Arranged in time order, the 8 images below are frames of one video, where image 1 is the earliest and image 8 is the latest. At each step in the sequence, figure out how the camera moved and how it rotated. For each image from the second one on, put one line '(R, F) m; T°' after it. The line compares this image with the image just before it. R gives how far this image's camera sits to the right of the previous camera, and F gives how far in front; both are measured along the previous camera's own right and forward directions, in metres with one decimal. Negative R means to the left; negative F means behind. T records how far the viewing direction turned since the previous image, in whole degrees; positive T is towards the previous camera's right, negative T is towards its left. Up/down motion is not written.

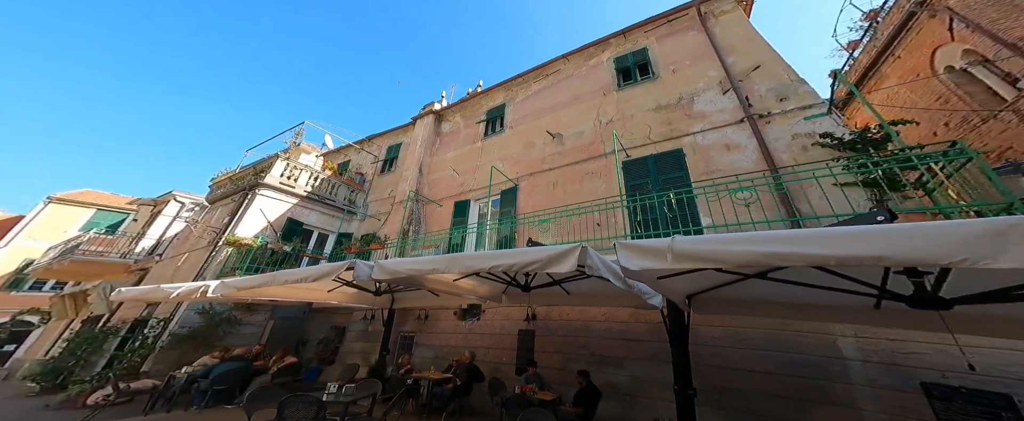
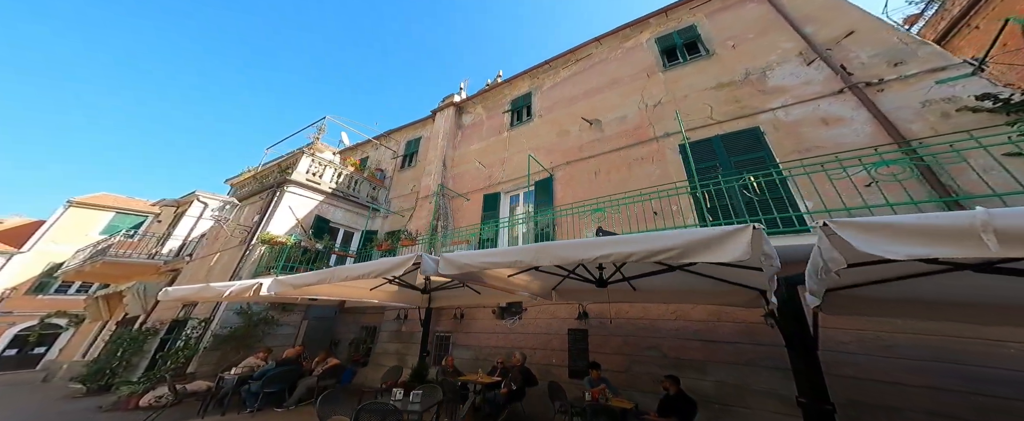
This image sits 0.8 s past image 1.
(-0.3, +0.1) m; -3°
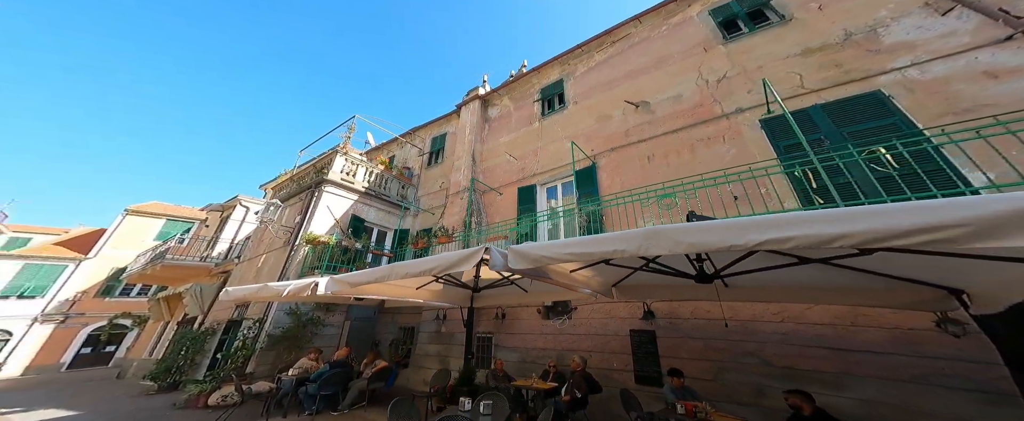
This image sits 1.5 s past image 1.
(-0.2, +0.1) m; -4°
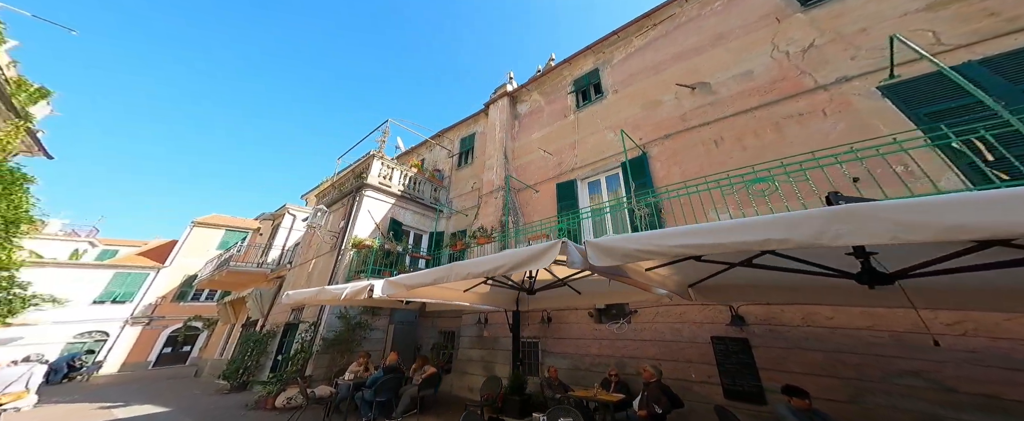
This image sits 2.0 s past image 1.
(-0.2, +0.1) m; -5°
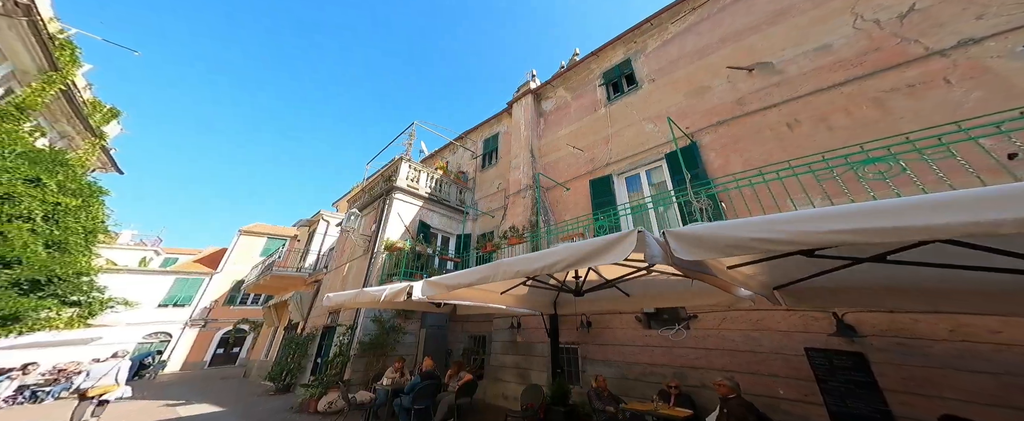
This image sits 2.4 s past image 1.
(-0.1, +0.2) m; -5°
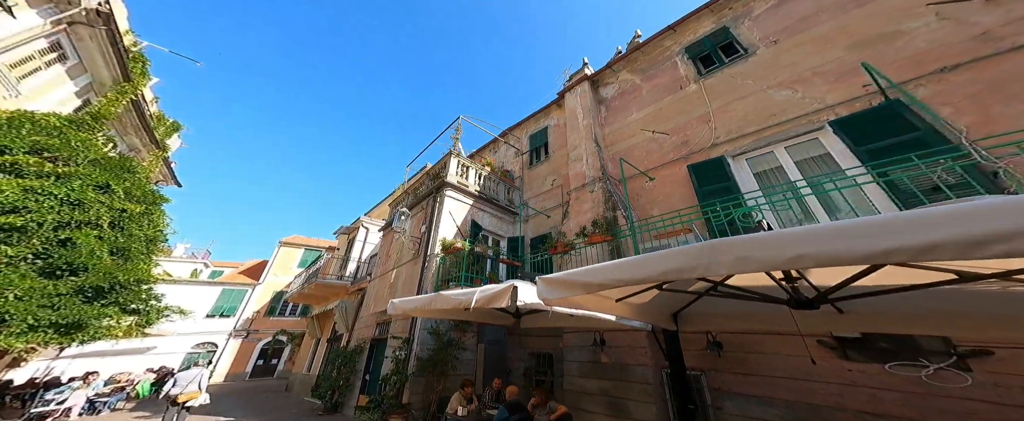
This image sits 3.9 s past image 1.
(-0.8, +0.6) m; -4°
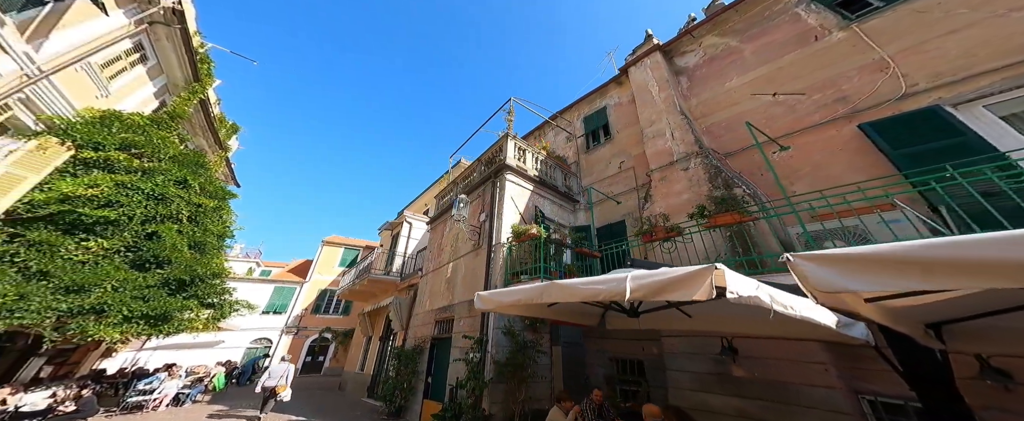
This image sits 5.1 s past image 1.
(-1.0, +0.5) m; -5°
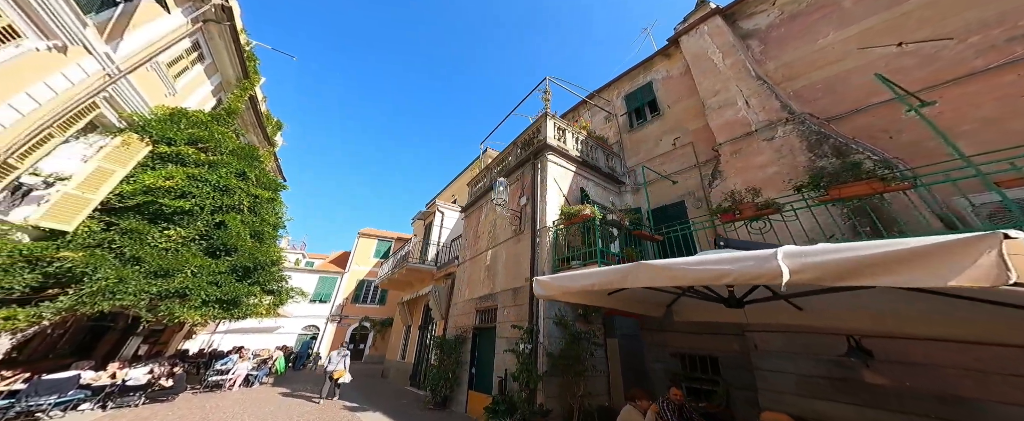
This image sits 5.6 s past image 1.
(-0.6, +0.3) m; -5°
